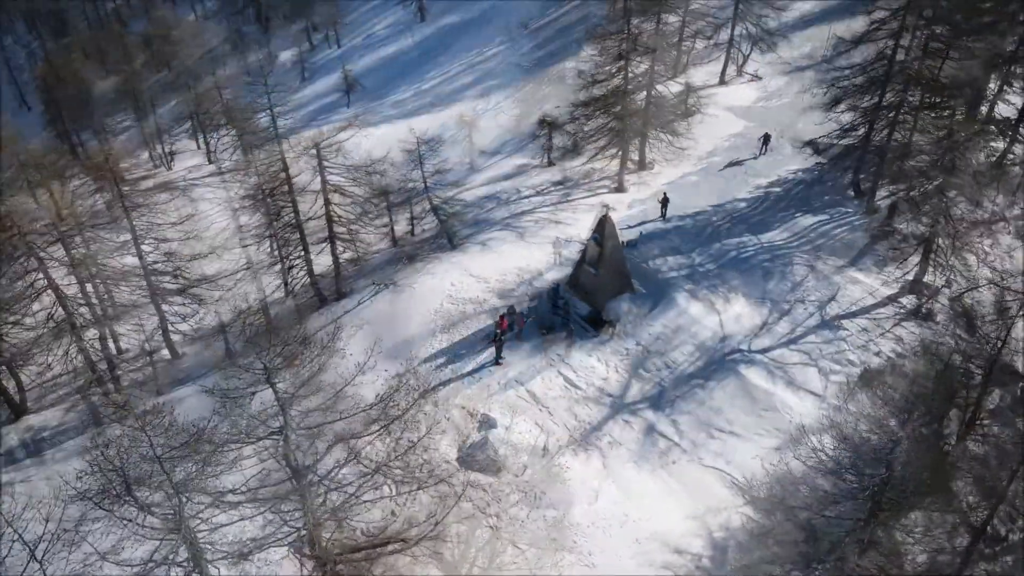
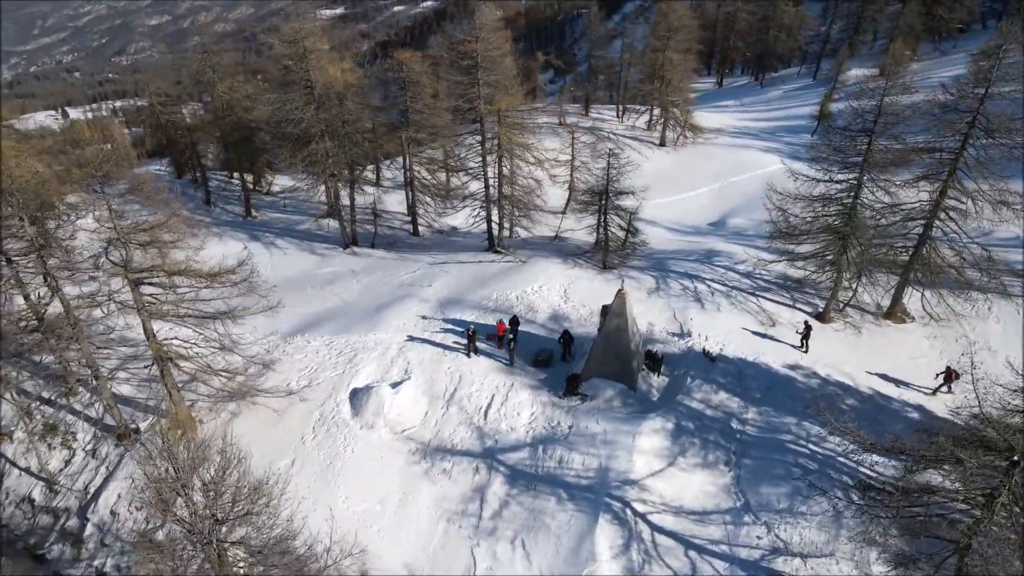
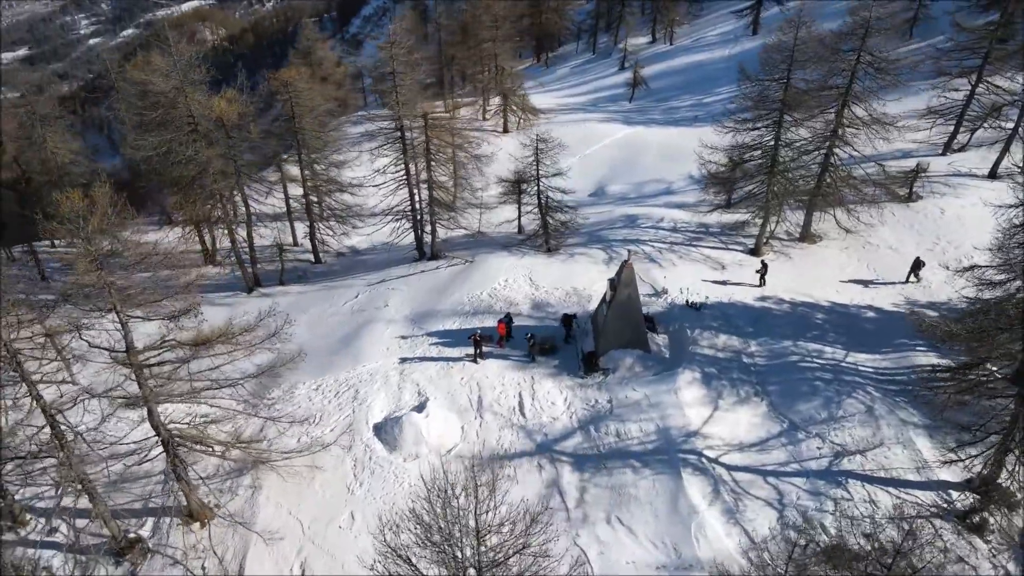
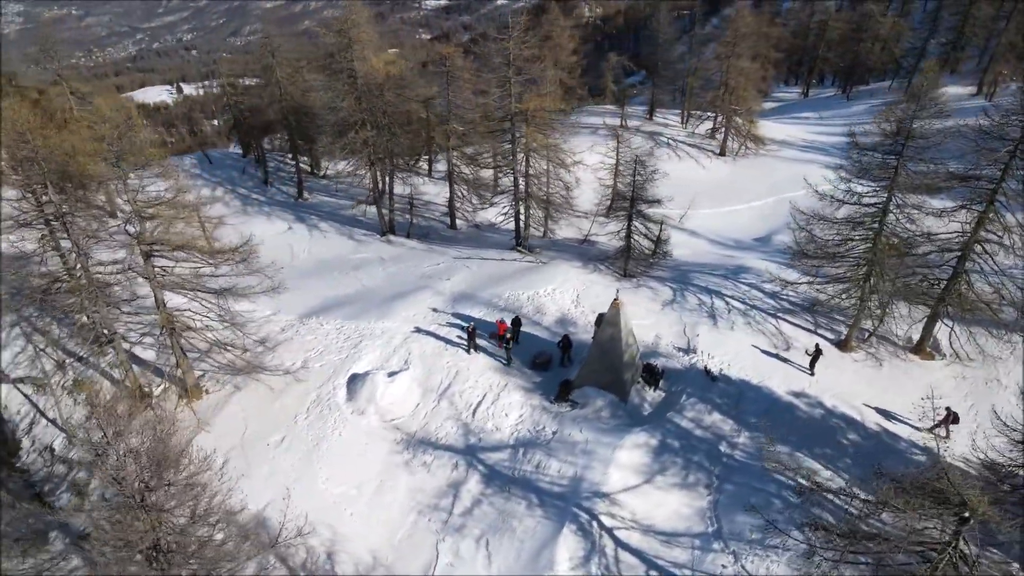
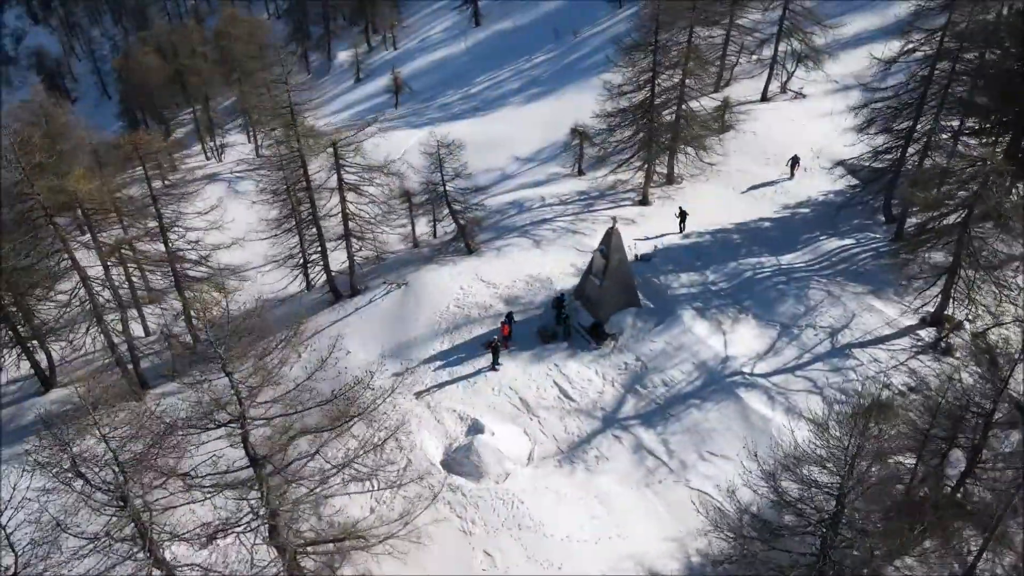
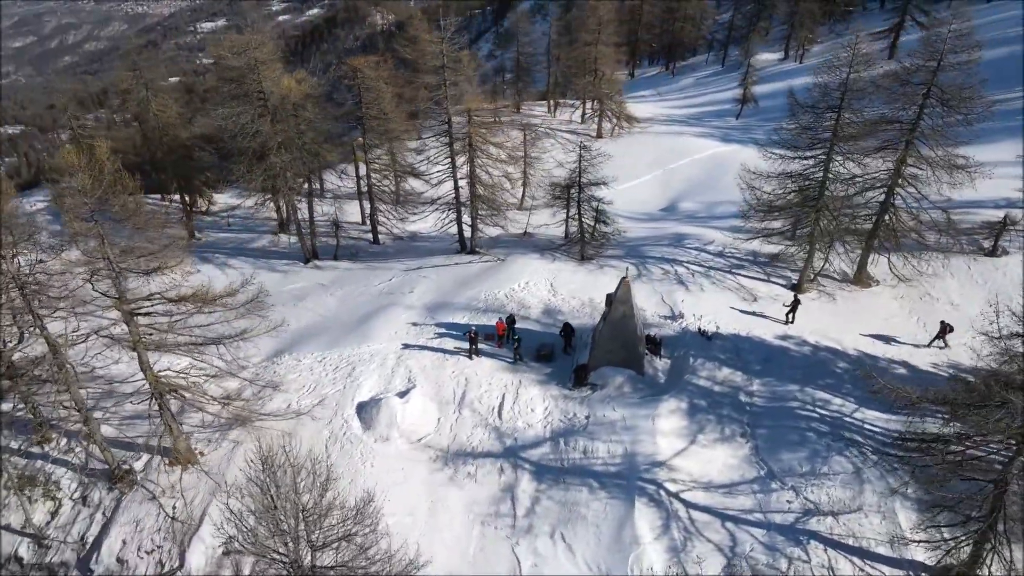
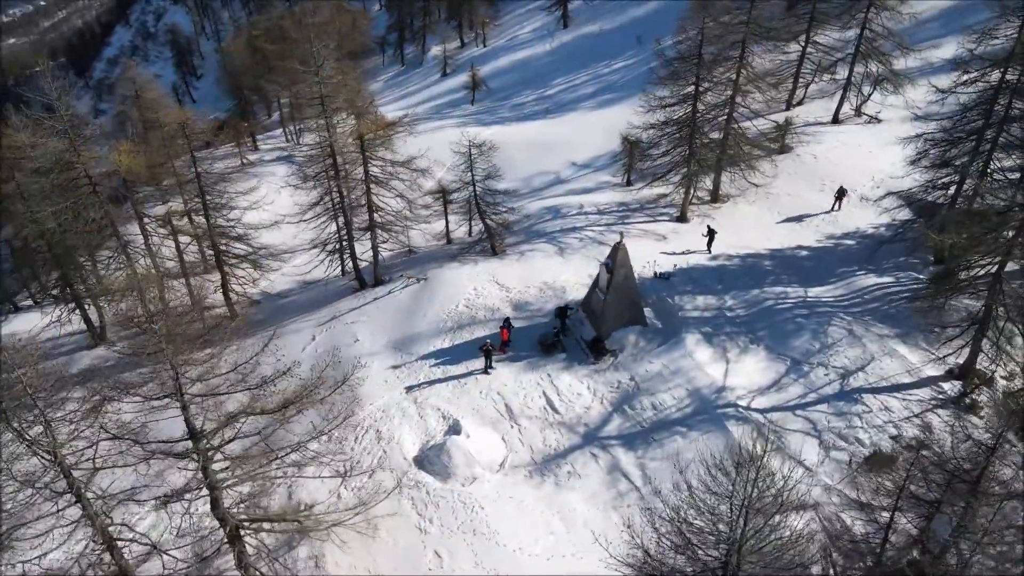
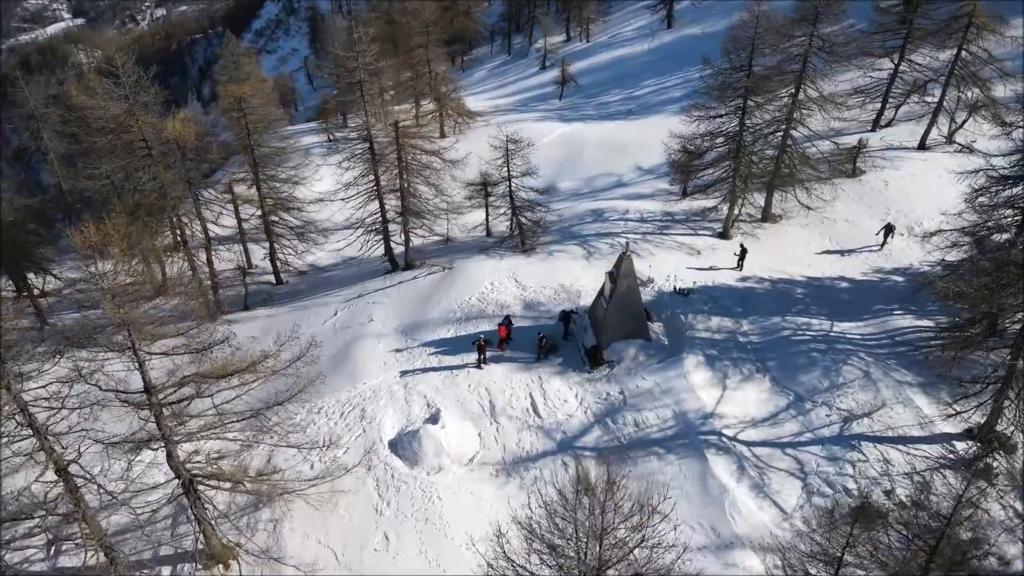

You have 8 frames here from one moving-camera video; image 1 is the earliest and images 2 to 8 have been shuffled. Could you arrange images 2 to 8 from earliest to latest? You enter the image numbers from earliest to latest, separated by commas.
5, 7, 8, 3, 6, 2, 4
